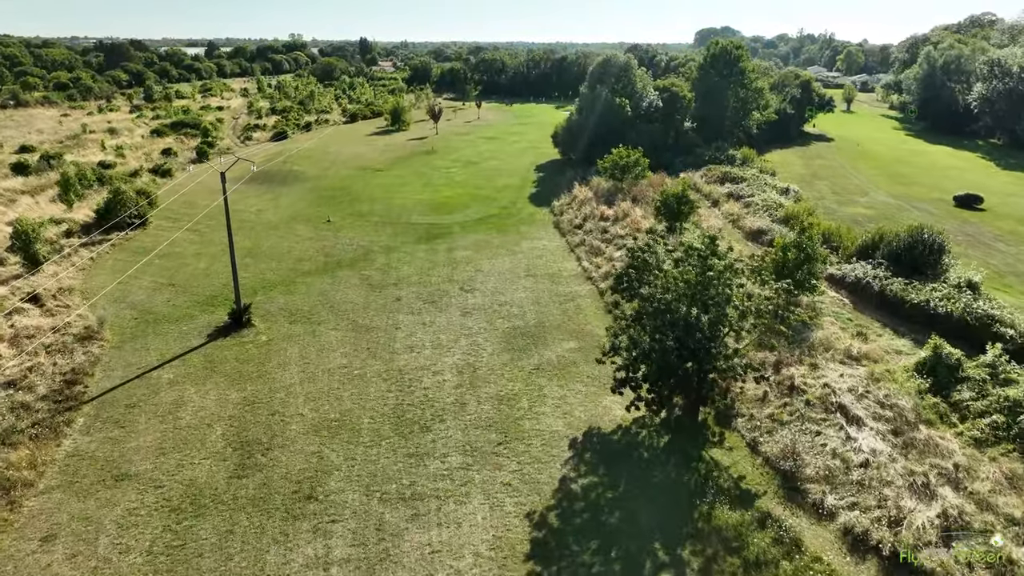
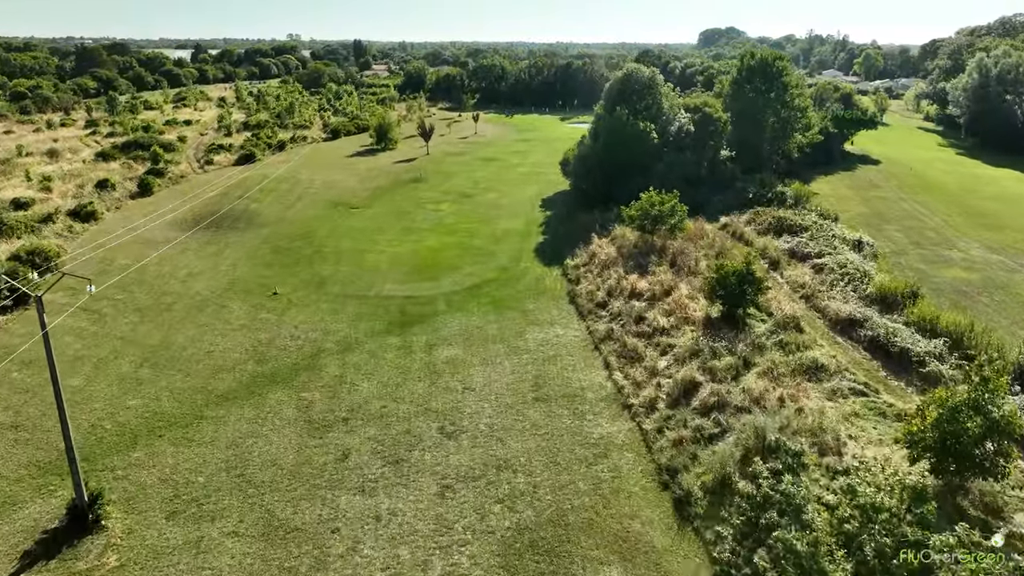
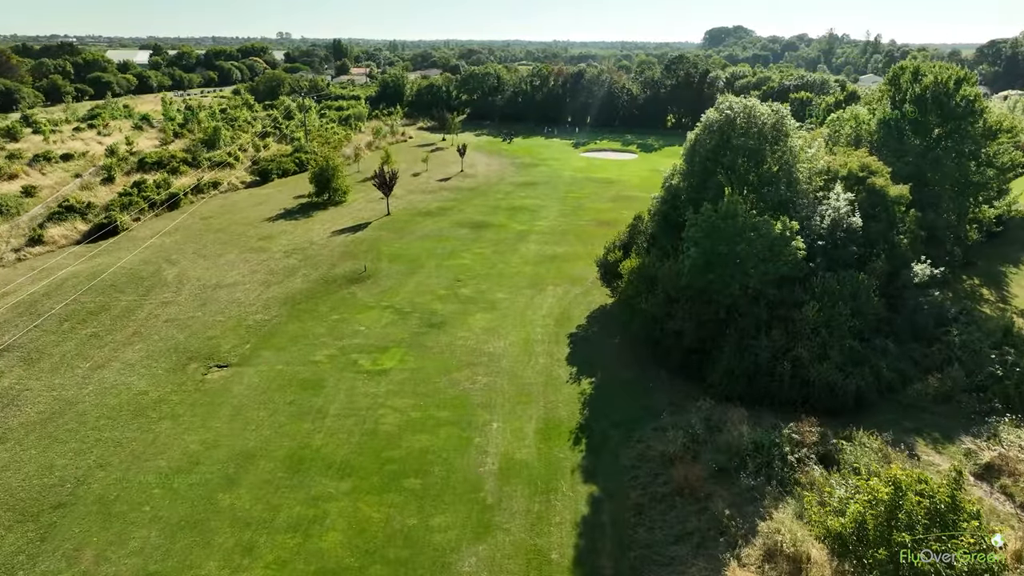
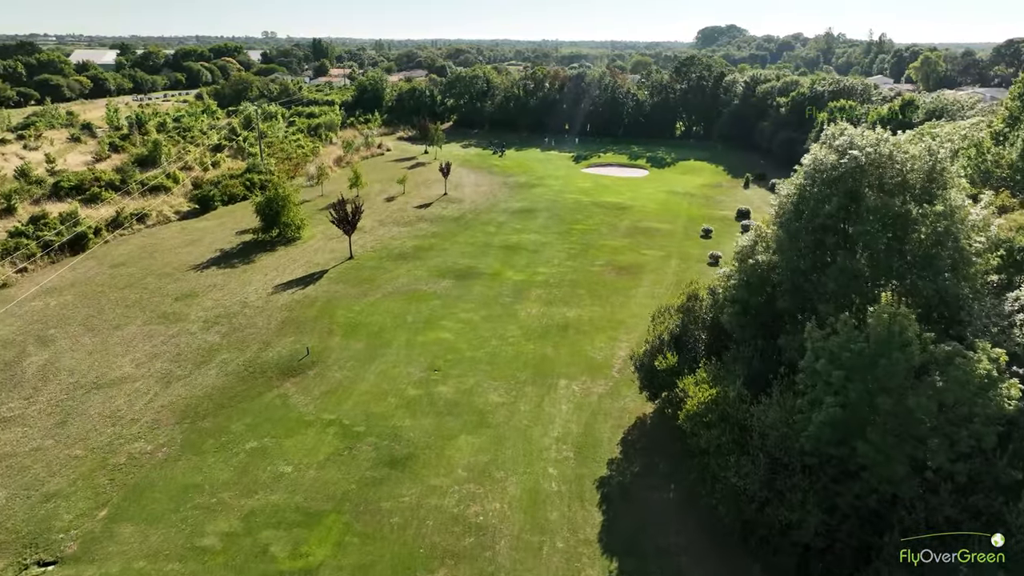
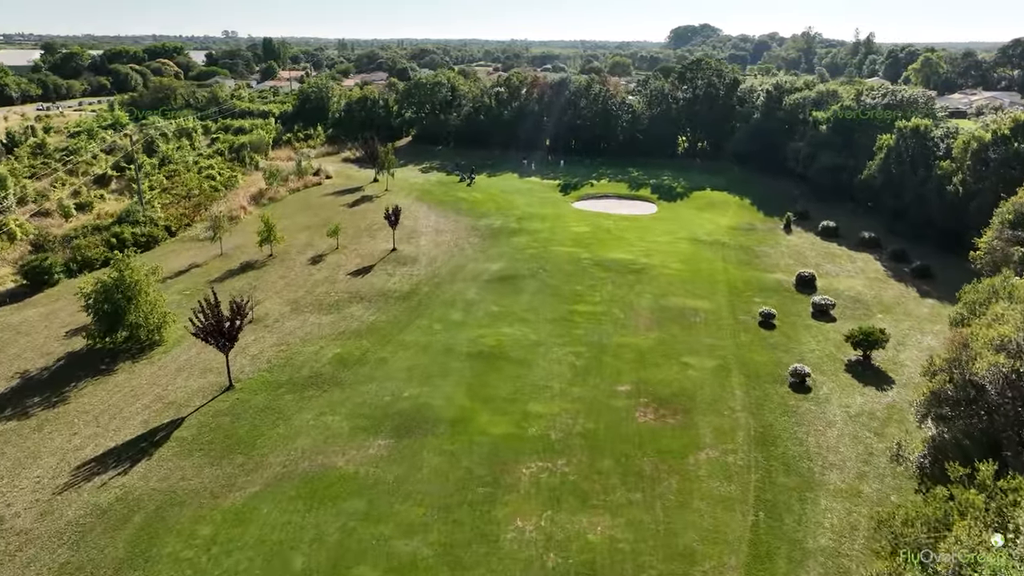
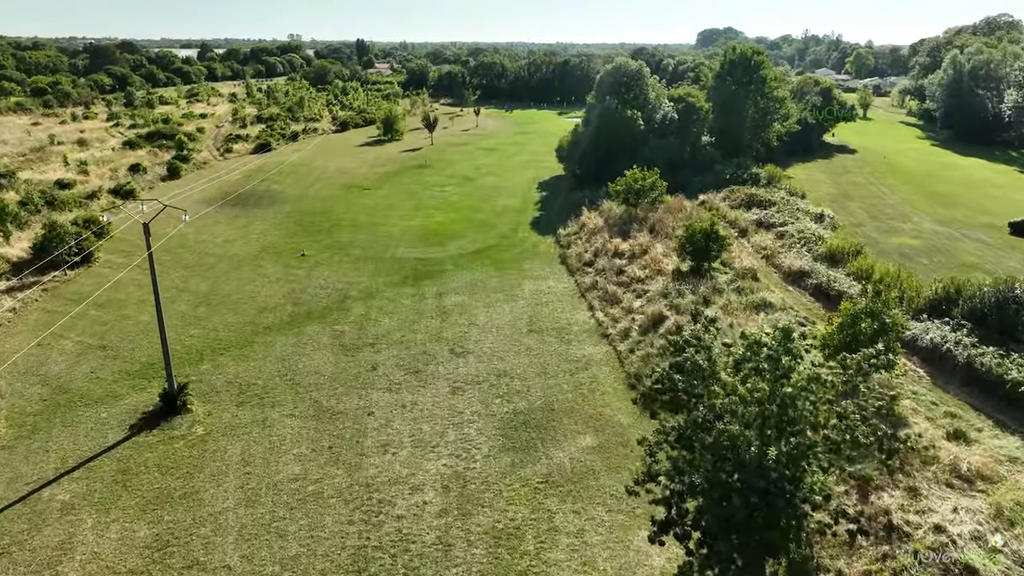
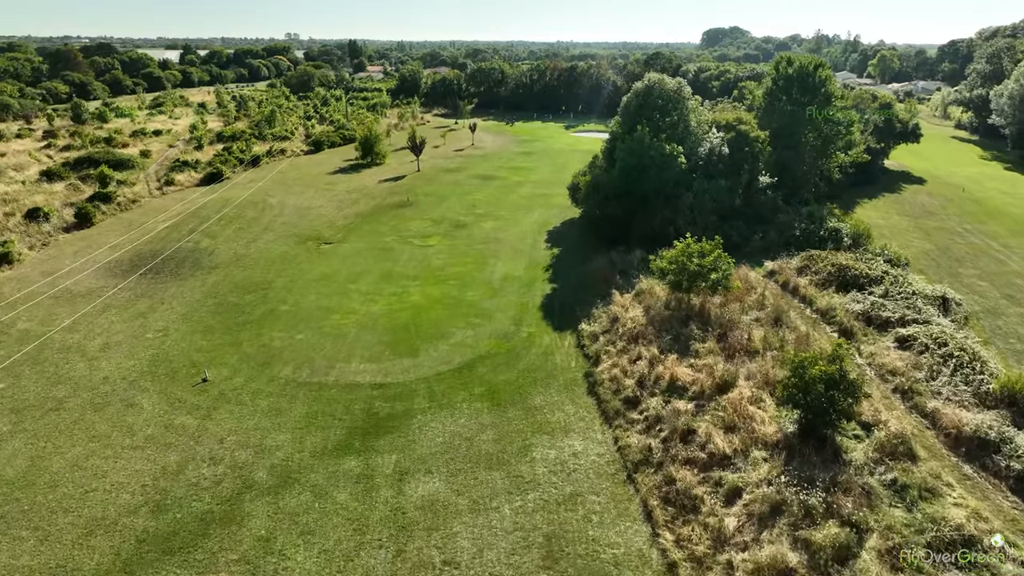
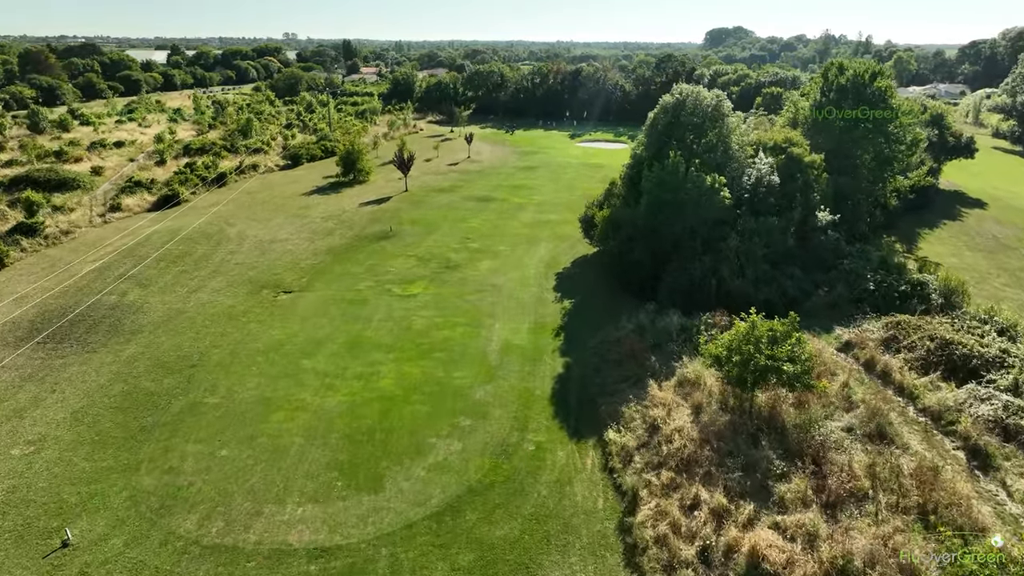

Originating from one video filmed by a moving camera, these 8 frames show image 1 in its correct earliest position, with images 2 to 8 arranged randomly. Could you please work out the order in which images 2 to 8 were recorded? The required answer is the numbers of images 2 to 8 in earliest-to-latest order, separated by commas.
6, 2, 7, 8, 3, 4, 5
